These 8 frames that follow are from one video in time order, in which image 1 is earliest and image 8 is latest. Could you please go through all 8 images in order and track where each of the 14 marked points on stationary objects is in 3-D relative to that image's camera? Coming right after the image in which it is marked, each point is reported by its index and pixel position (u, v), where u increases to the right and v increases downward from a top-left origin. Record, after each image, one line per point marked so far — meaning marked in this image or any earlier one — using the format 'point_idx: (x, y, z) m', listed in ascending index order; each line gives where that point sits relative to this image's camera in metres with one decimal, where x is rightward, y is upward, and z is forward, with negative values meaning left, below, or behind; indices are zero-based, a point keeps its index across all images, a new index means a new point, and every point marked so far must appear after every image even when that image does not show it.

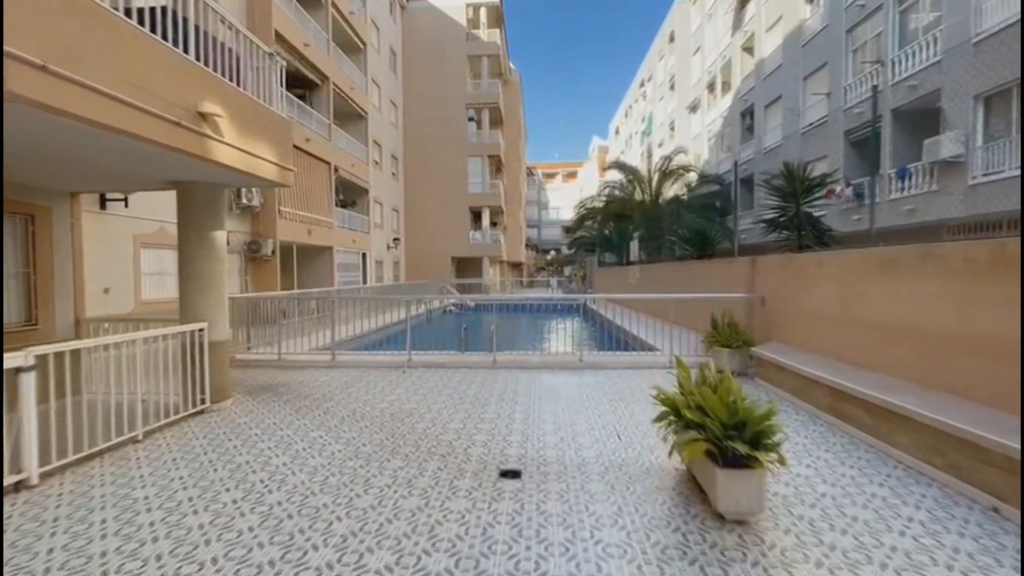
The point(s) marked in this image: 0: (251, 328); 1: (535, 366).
0: (-4.3, -0.7, +7.6) m
1: (+0.3, -1.2, +7.0) m
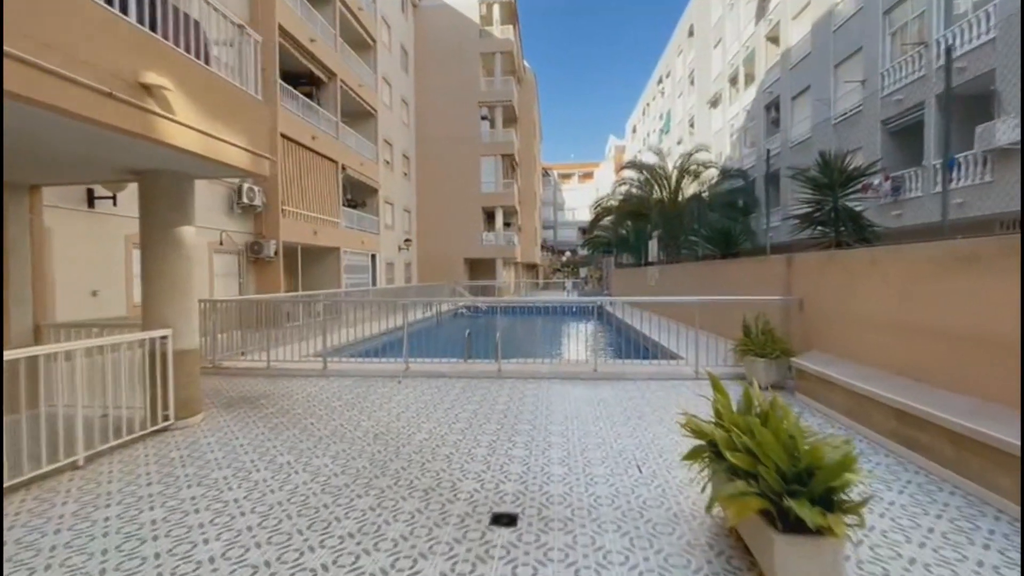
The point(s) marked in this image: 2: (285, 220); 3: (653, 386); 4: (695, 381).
0: (-4.1, -0.7, +7.1) m
1: (+0.4, -1.2, +6.4) m
2: (-6.0, +1.8, +12.5) m
3: (+1.7, -1.2, +5.9) m
4: (+2.3, -1.2, +6.0) m
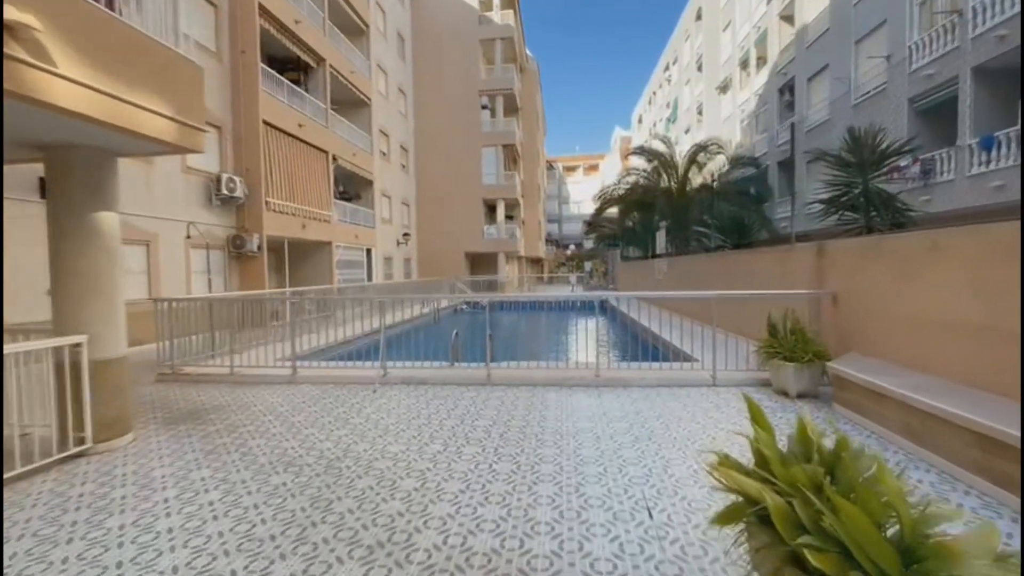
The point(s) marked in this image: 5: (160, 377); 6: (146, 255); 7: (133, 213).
0: (-4.2, -0.7, +6.4) m
1: (+0.3, -1.1, +5.6) m
2: (-6.0, +1.9, +11.8) m
3: (+1.6, -1.1, +5.1) m
4: (+2.2, -1.1, +5.2) m
5: (-4.7, -1.2, +6.3) m
6: (-6.9, +0.6, +9.1) m
7: (-6.9, +1.4, +8.7) m
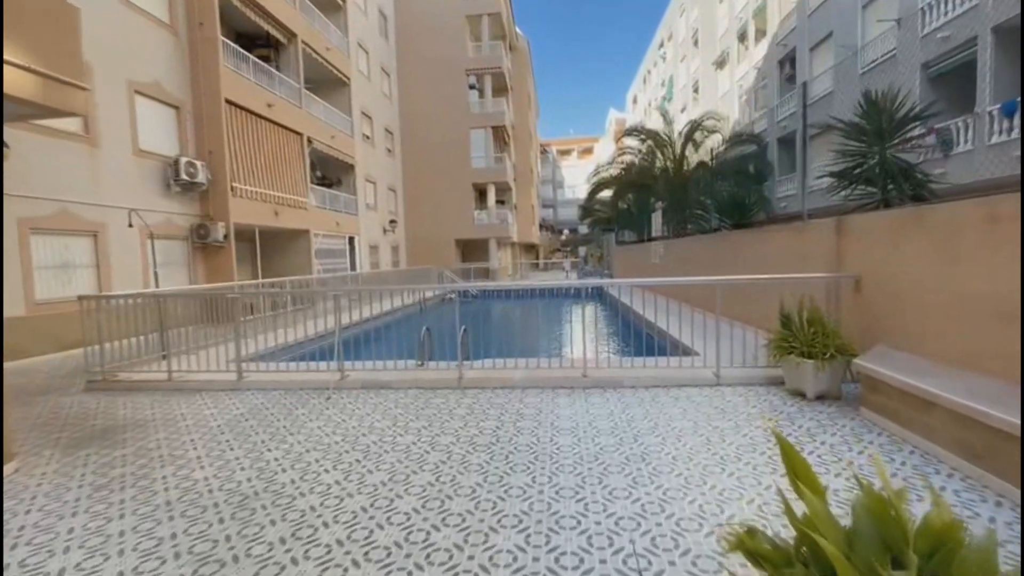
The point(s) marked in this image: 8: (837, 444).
0: (-4.5, -0.6, +5.6) m
1: (+0.1, -1.0, +4.9) m
2: (-6.3, +2.0, +11.0) m
3: (+1.4, -1.0, +4.4) m
4: (+1.9, -1.0, +4.5) m
5: (-5.0, -1.1, +5.6) m
6: (-7.2, +0.7, +8.3) m
7: (-7.2, +1.4, +7.9) m
8: (+2.2, -1.1, +3.3) m
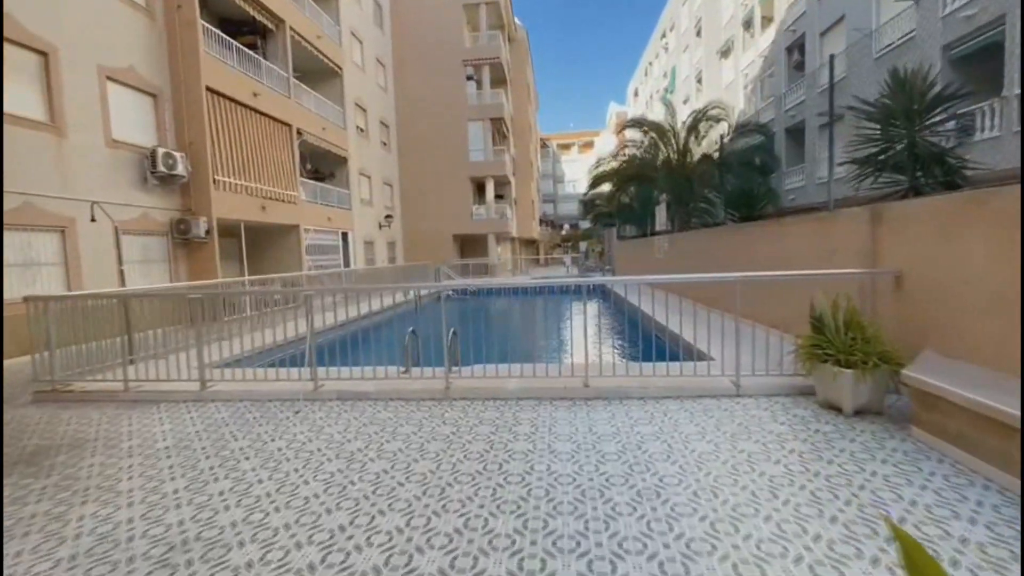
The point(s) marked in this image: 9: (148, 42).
0: (-4.6, -0.6, +5.1) m
1: (0.0, -1.0, +4.4) m
2: (-6.4, +2.1, +10.5) m
3: (+1.3, -1.0, +3.9) m
4: (+1.9, -0.9, +4.0) m
5: (-5.1, -1.1, +5.1) m
6: (-7.3, +0.7, +7.7) m
7: (-7.3, +1.5, +7.4) m
8: (+2.2, -1.1, +2.7) m
9: (-7.1, +4.8, +9.4) m
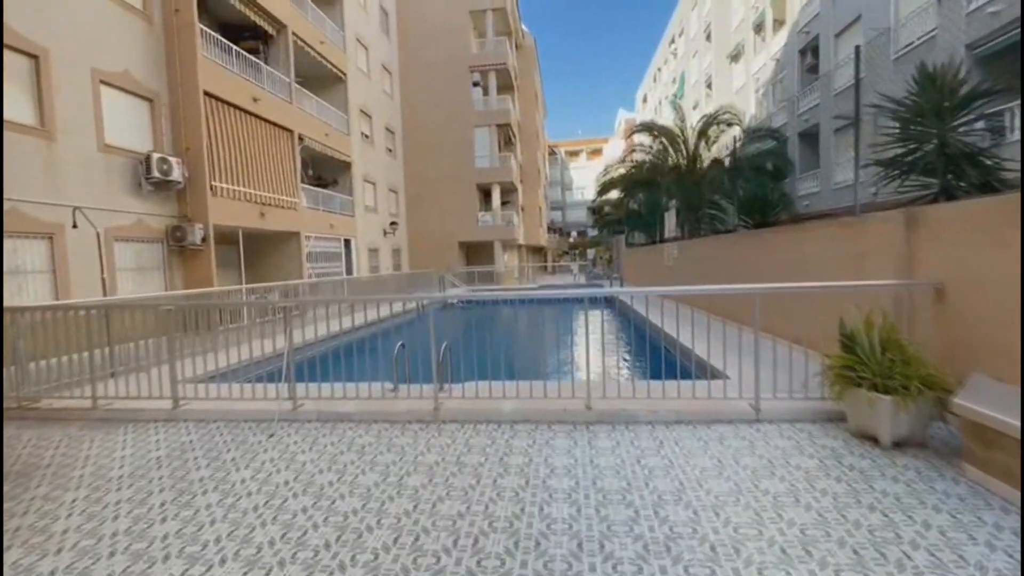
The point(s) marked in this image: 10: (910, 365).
0: (-4.6, -0.7, +4.8) m
1: (0.0, -1.1, +4.0) m
2: (-6.3, +1.9, +10.3) m
3: (+1.3, -1.1, +3.5) m
4: (+1.8, -1.0, +3.6) m
5: (-5.1, -1.2, +4.8) m
6: (-7.3, +0.6, +7.5) m
7: (-7.3, +1.3, +7.2) m
8: (+2.1, -1.1, +2.3) m
9: (-7.1, +4.7, +9.2) m
10: (+2.5, -0.5, +3.0) m
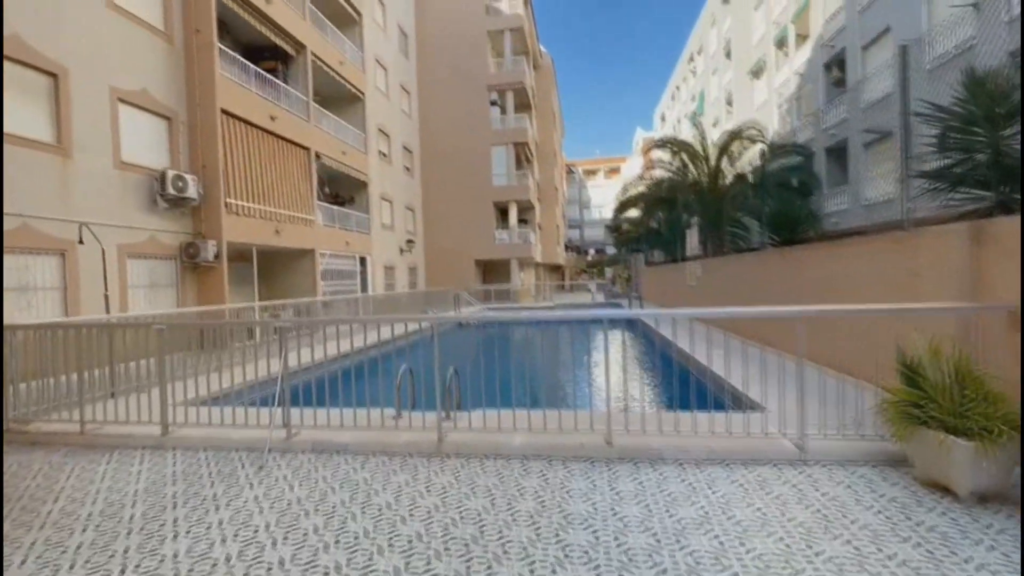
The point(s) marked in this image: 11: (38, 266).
0: (-4.5, -0.9, +4.6) m
1: (0.0, -1.2, +3.6) m
2: (-6.0, +1.5, +10.2) m
3: (+1.3, -1.2, +3.1) m
4: (+1.9, -1.2, +3.1) m
5: (-5.0, -1.4, +4.6) m
6: (-7.0, +0.3, +7.5) m
7: (-7.1, +1.1, +7.1) m
8: (+2.1, -1.3, +1.8) m
9: (-6.8, +4.3, +9.3) m
10: (+2.6, -0.6, +2.6) m
11: (-7.1, +0.3, +7.2) m
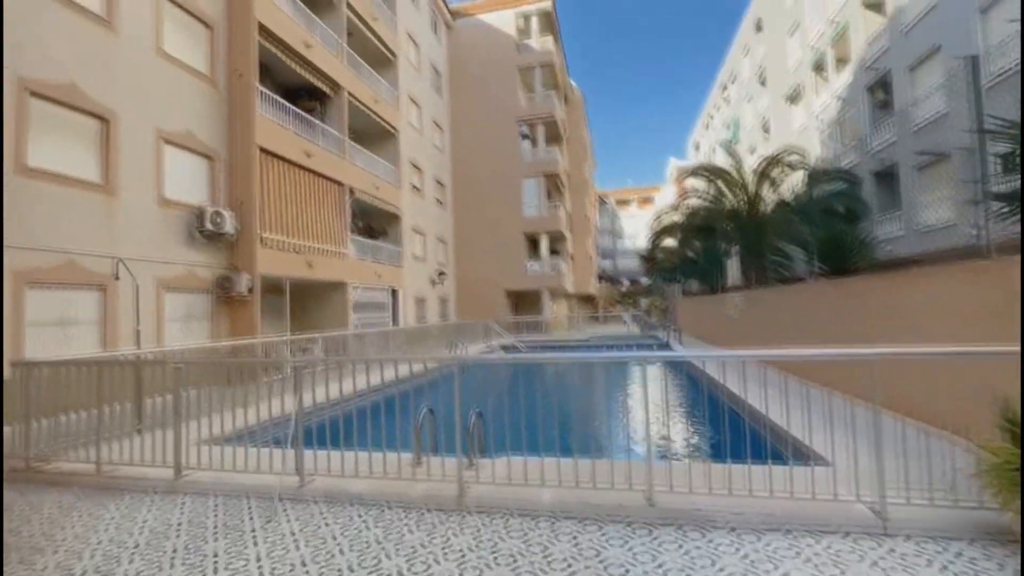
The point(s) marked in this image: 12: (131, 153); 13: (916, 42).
0: (-4.2, -1.2, +4.6) m
1: (+0.2, -1.5, +3.2) m
2: (-5.3, +0.8, +10.4) m
3: (+1.5, -1.5, +2.6) m
4: (+2.0, -1.4, +2.6) m
5: (-4.7, -1.8, +4.5) m
6: (-6.6, -0.2, +7.6) m
7: (-6.6, +0.6, +7.4) m
8: (+2.2, -1.4, +1.3) m
9: (-6.2, +3.7, +9.7) m
10: (+2.7, -0.8, +2.1) m
11: (-6.7, -0.2, +7.4) m
12: (-6.6, +2.3, +8.2) m
13: (+10.6, +6.5, +12.5) m
